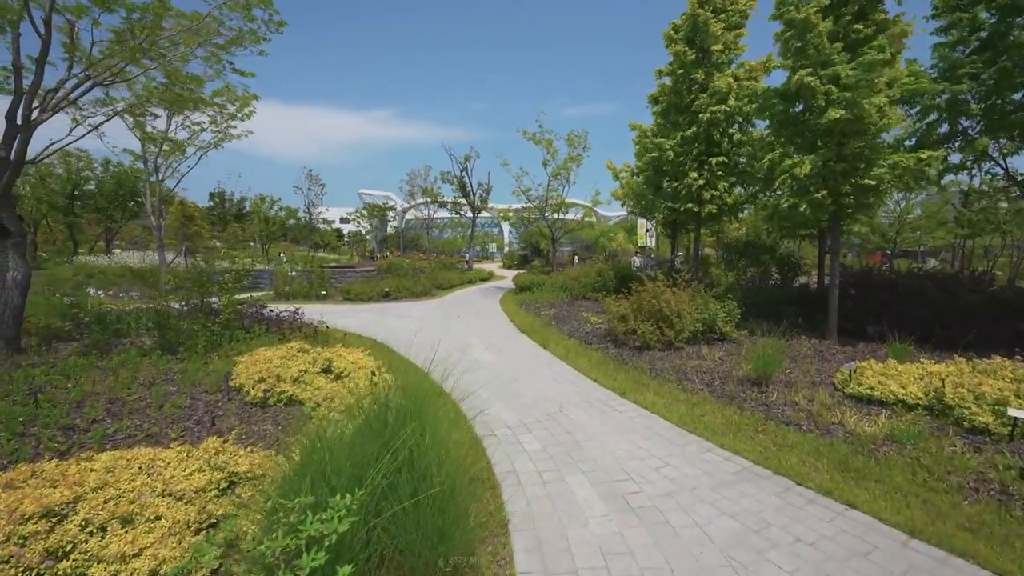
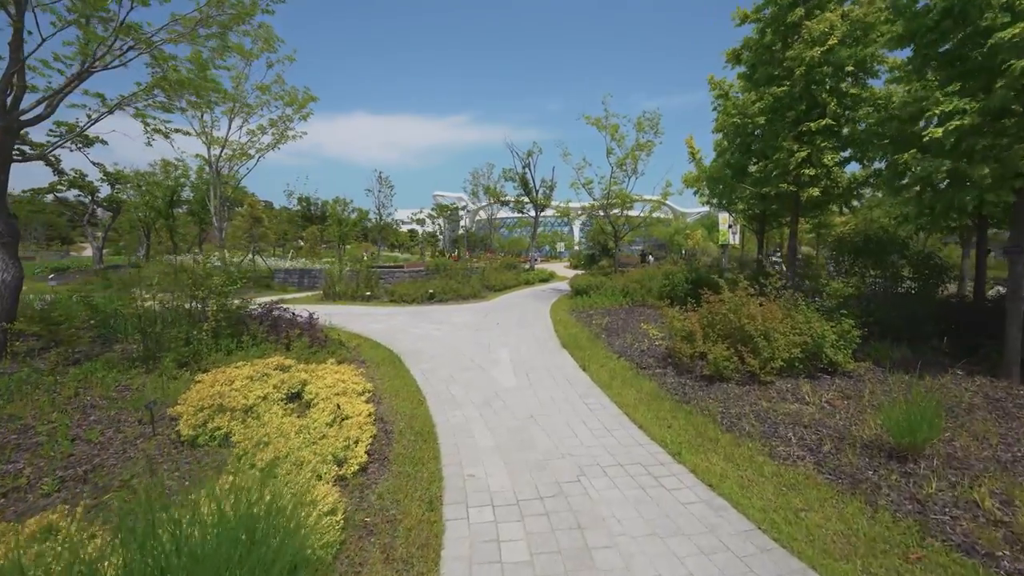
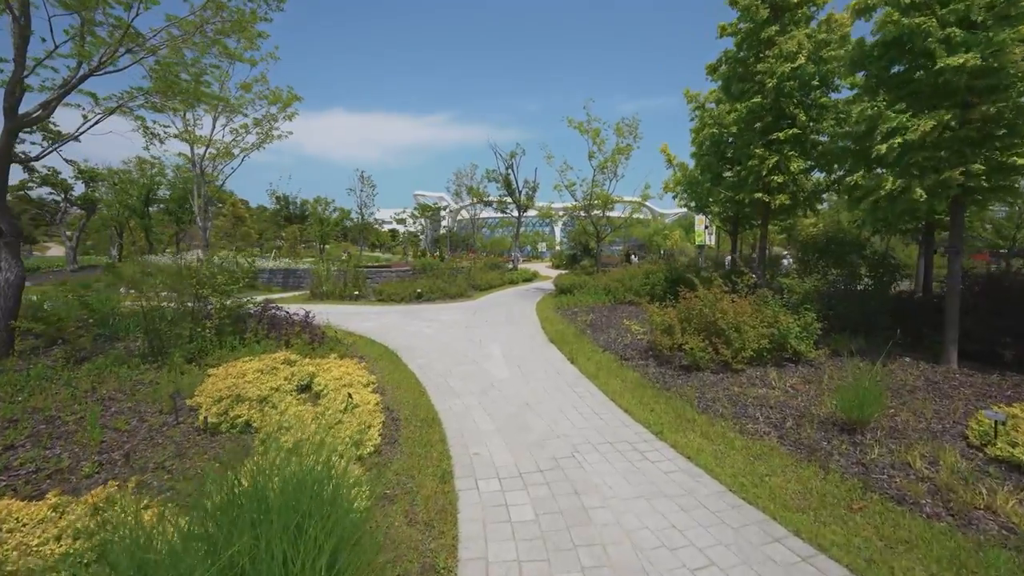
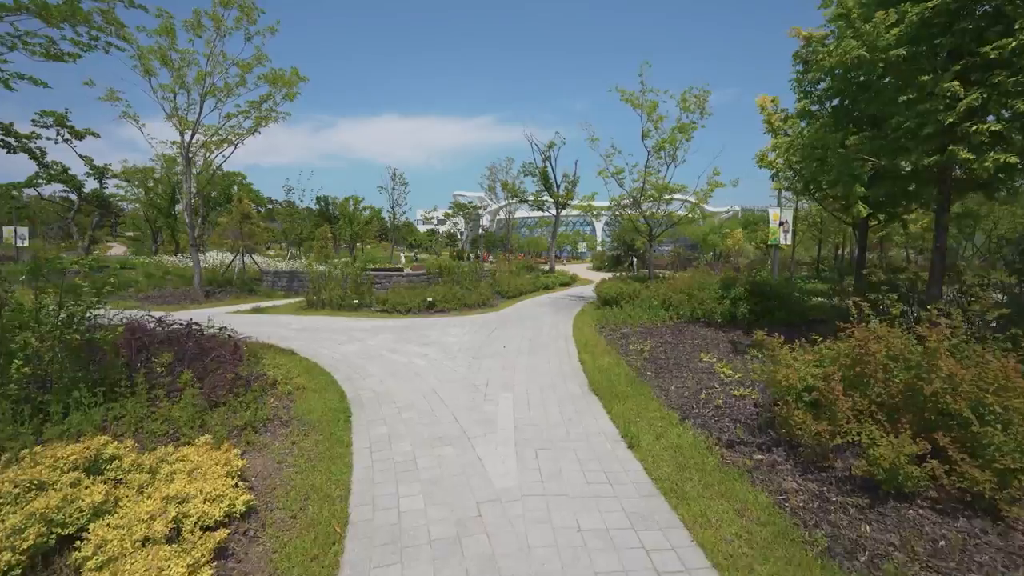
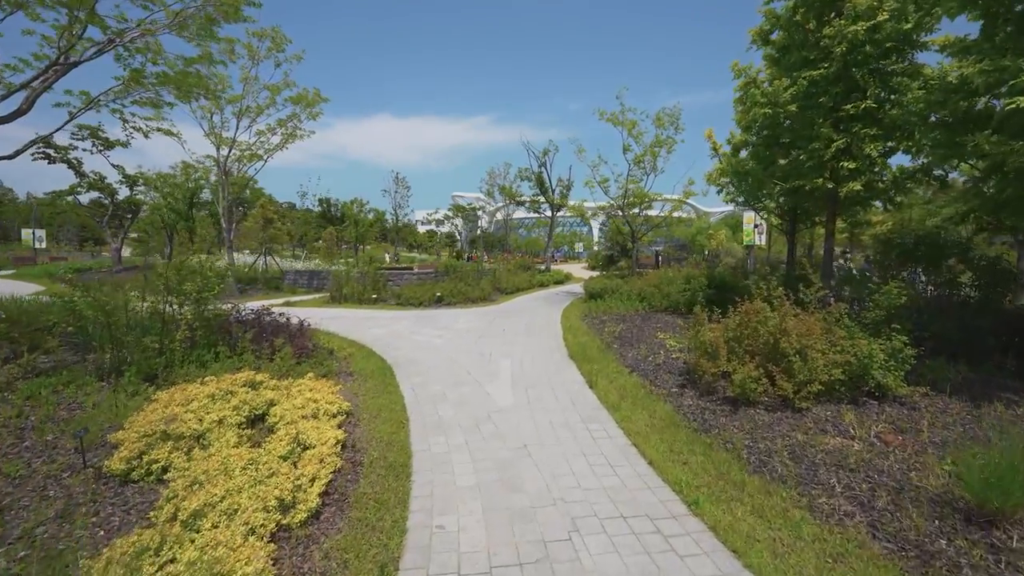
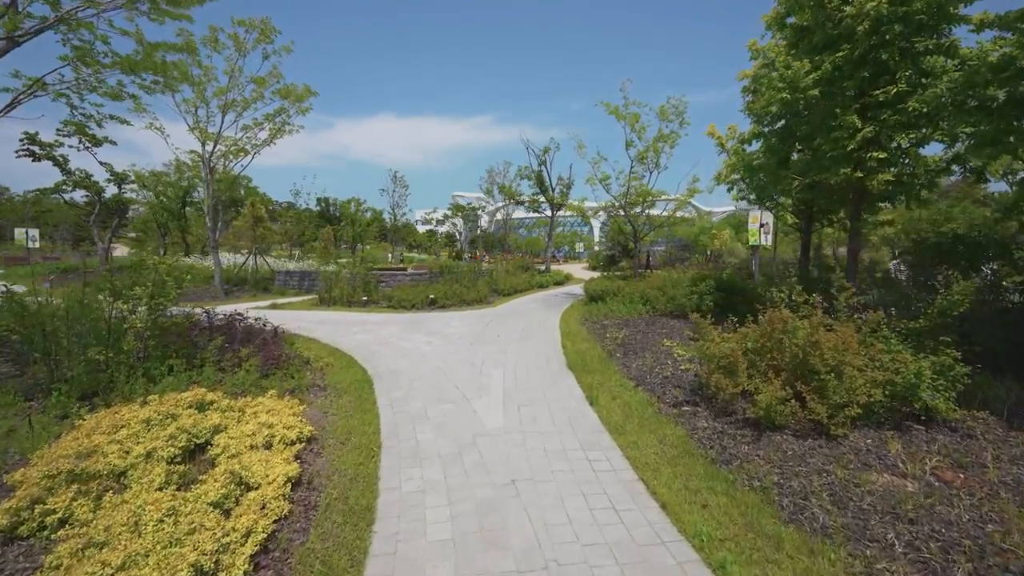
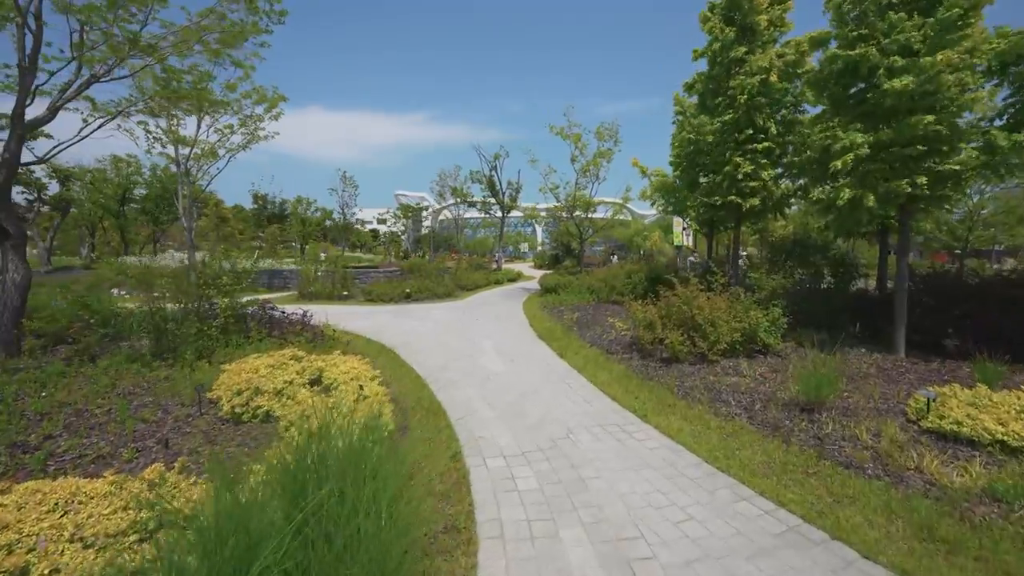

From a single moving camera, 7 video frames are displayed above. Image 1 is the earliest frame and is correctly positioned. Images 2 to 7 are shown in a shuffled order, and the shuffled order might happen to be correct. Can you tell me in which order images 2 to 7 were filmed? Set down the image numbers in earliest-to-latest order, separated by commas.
7, 3, 2, 5, 6, 4
